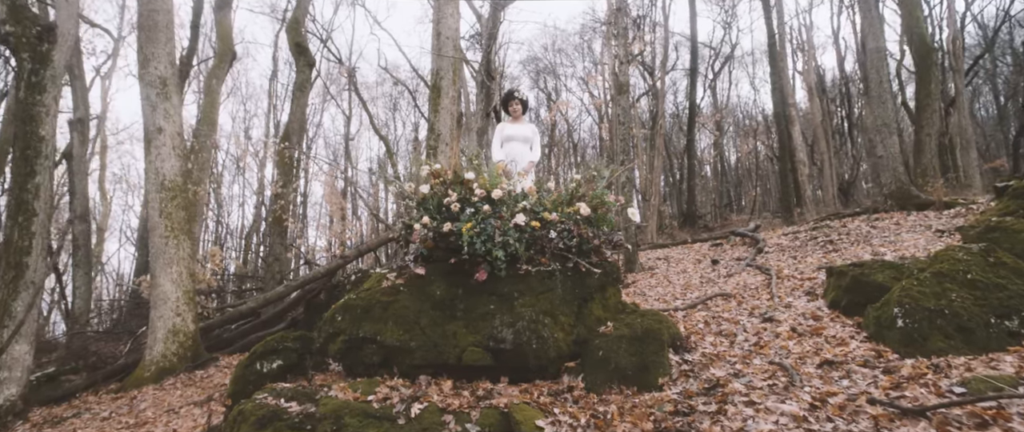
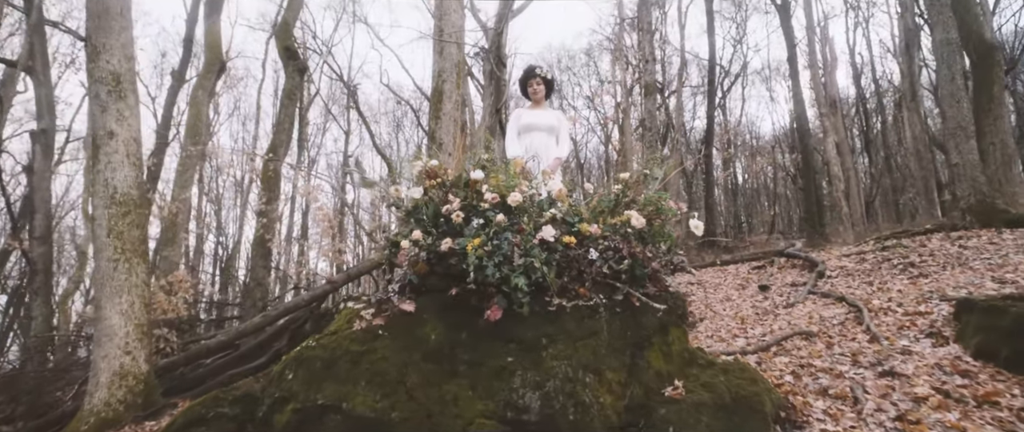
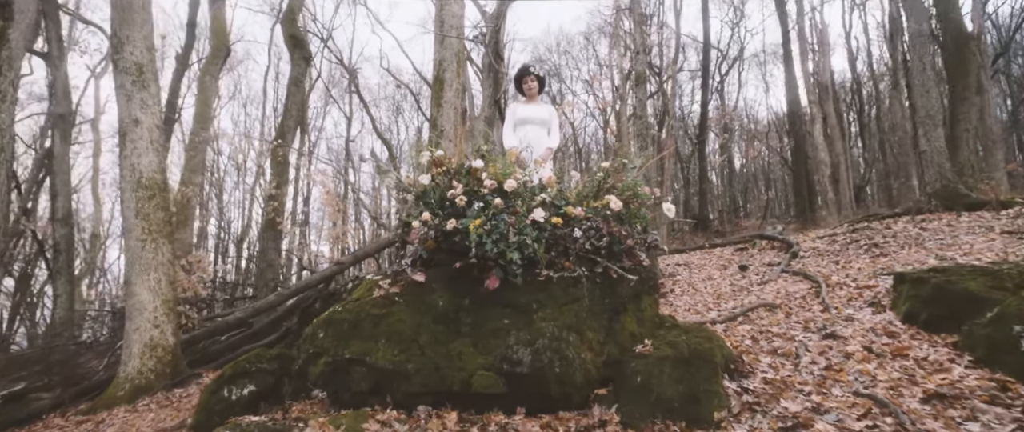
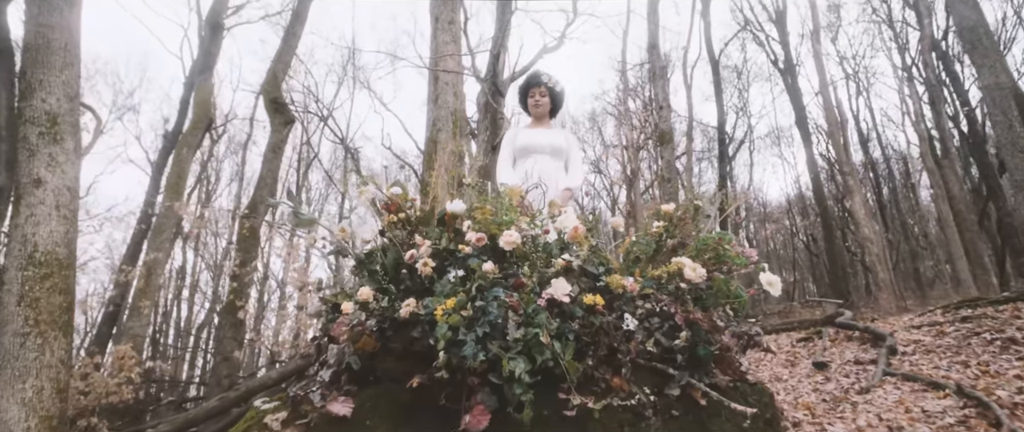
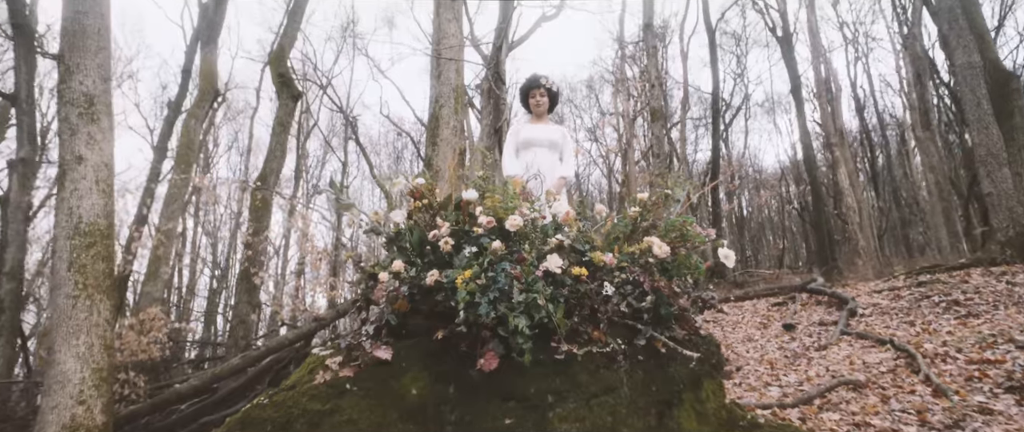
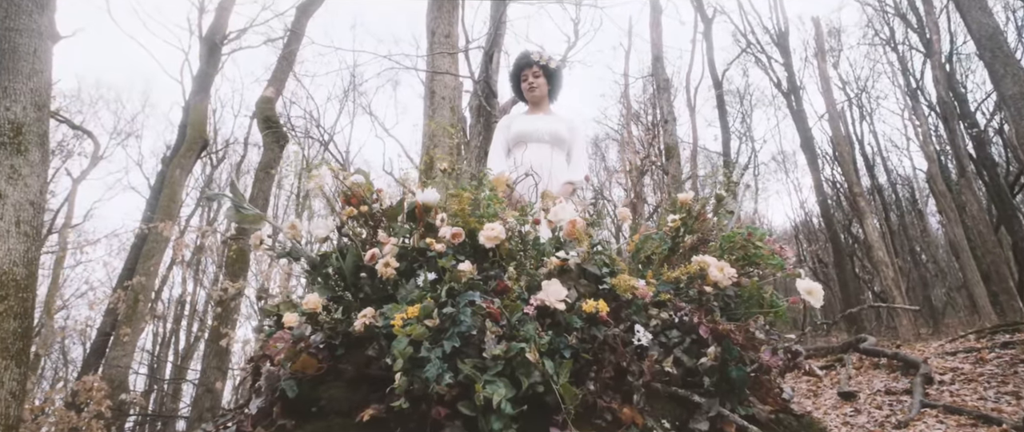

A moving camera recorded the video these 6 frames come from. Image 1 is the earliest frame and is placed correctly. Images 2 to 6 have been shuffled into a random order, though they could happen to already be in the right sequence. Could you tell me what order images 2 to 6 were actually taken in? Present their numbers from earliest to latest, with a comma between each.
3, 2, 5, 4, 6
